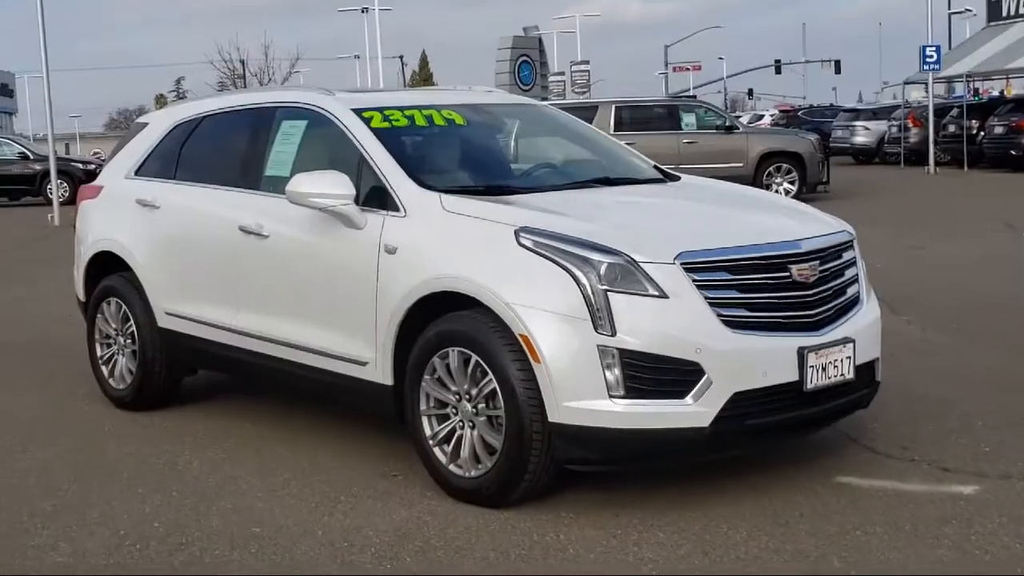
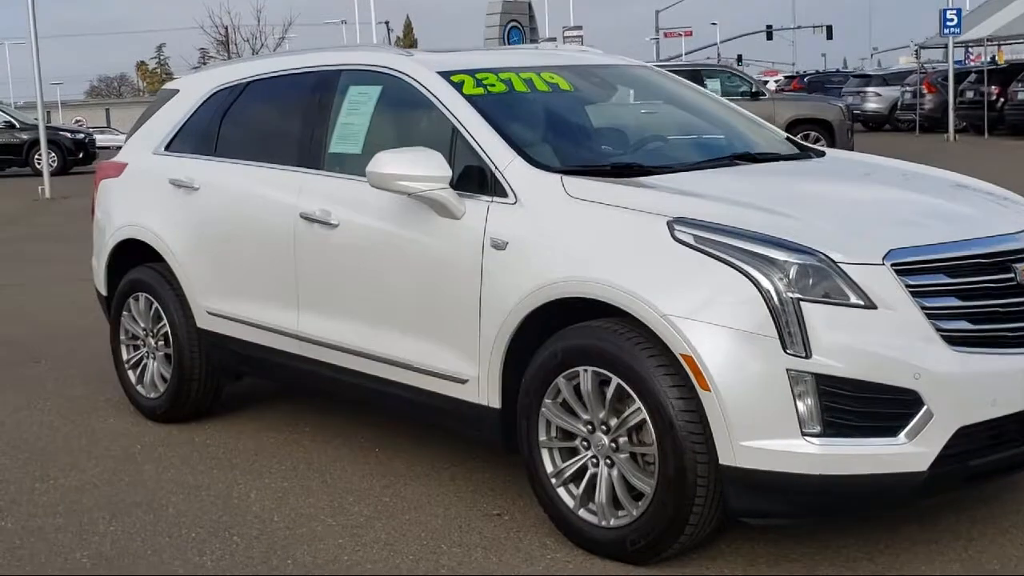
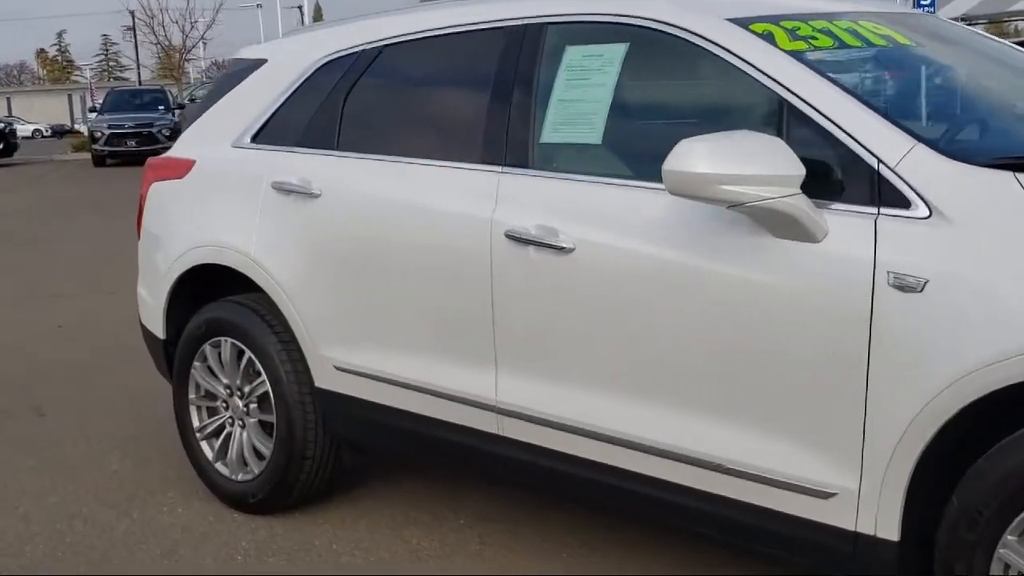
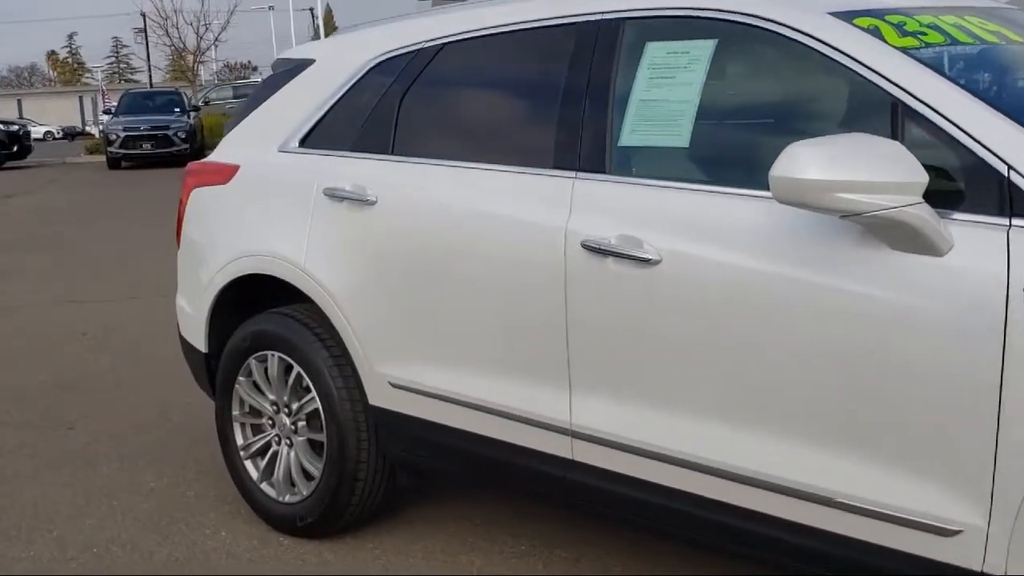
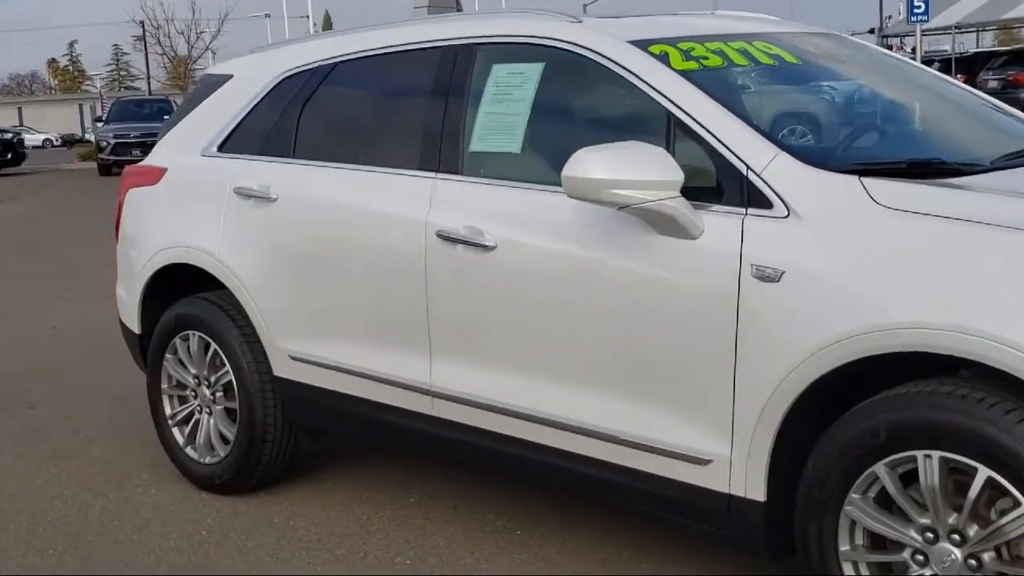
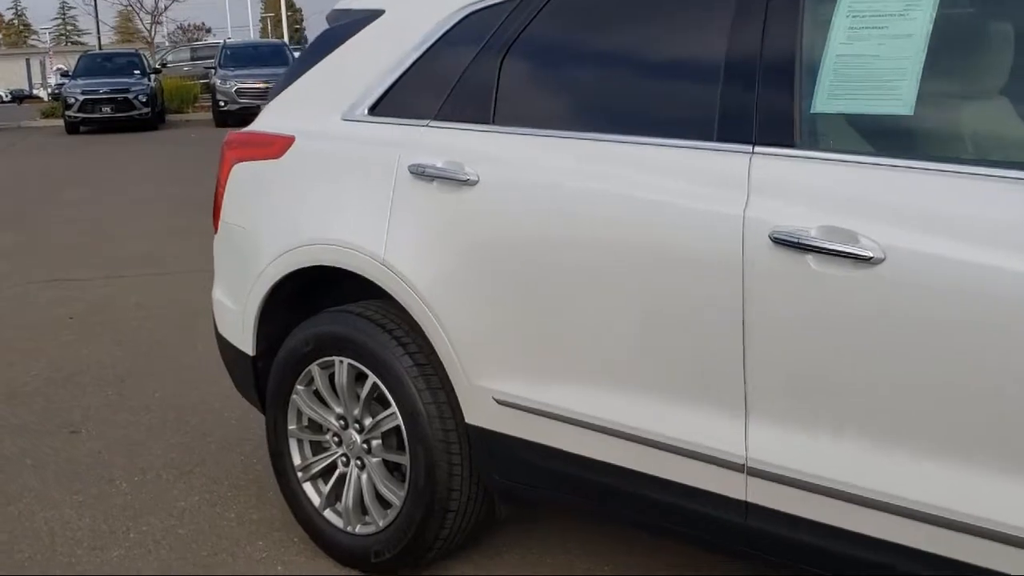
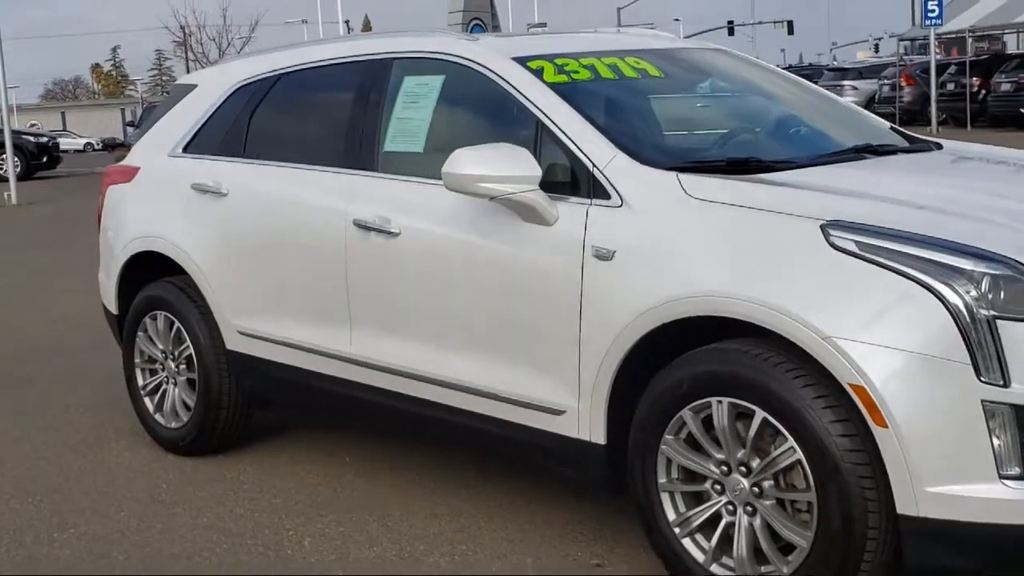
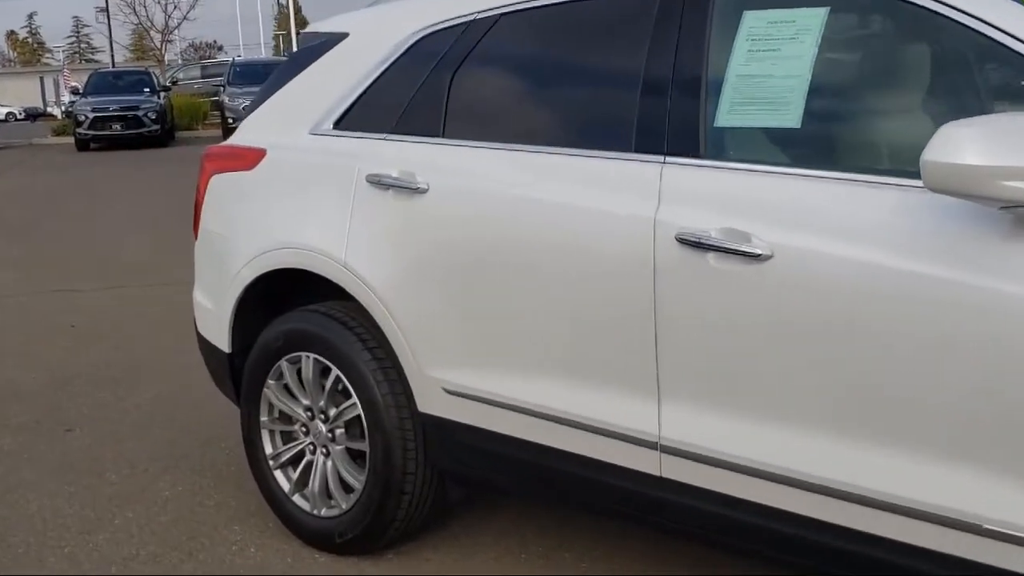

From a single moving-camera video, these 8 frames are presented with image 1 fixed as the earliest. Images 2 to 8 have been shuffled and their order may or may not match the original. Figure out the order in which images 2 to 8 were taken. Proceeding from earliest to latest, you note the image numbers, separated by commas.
2, 7, 5, 3, 4, 8, 6
